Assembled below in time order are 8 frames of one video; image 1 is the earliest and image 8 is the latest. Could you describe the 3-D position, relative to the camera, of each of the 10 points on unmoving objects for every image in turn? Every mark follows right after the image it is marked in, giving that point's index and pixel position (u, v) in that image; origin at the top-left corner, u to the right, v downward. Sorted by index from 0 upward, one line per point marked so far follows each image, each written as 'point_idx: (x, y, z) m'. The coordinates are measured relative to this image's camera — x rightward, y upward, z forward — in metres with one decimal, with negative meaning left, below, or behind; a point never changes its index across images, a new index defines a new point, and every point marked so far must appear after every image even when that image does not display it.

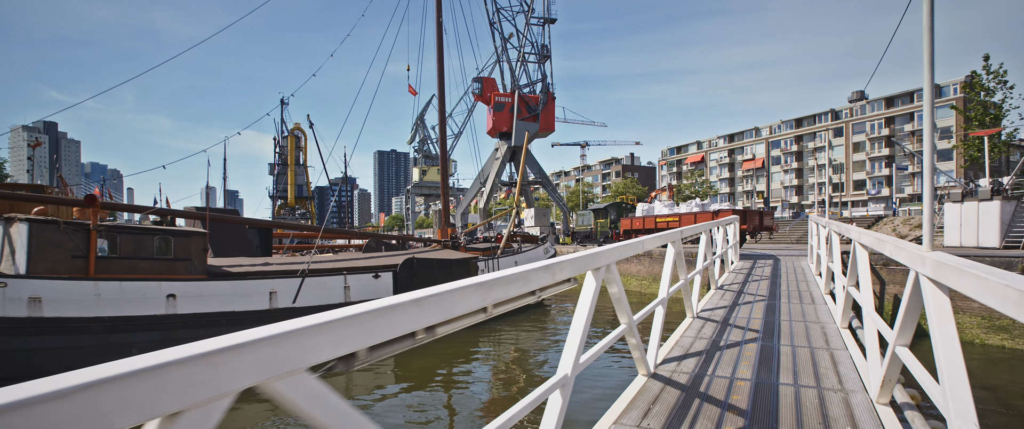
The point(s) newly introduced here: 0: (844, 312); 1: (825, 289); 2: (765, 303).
0: (+2.5, -0.7, +3.7) m
1: (+3.2, -0.8, +5.1) m
2: (+2.5, -0.9, +4.9) m
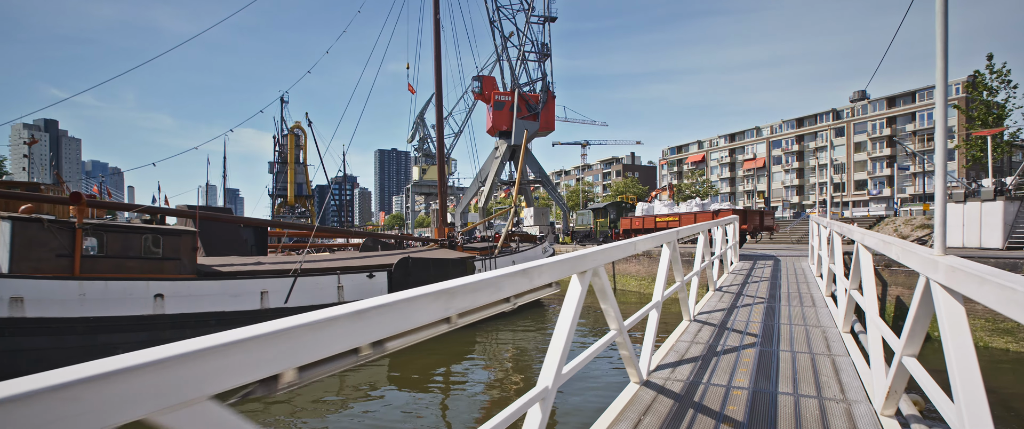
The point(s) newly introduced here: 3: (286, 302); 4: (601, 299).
0: (+2.4, -0.7, +3.6) m
1: (+3.2, -0.8, +5.0) m
2: (+2.4, -0.9, +4.7) m
3: (-3.6, -1.4, +8.0) m
4: (+0.4, -0.4, +2.2) m
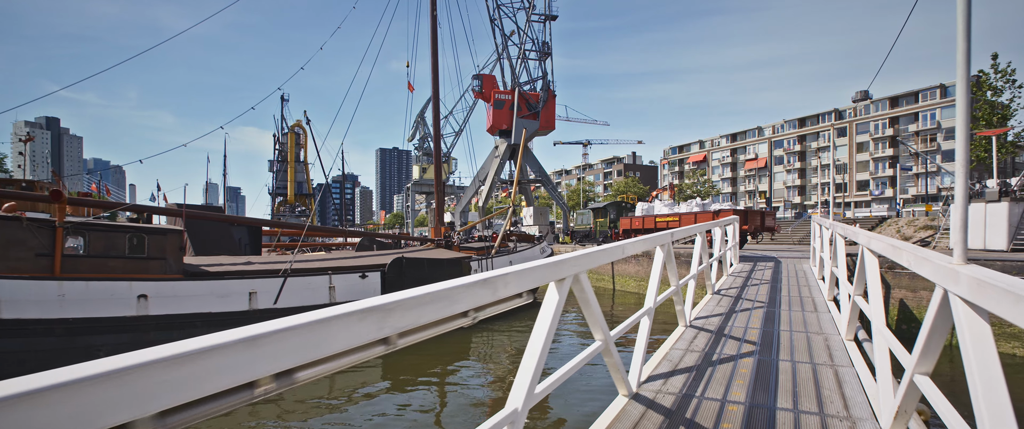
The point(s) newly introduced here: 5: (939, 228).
0: (+2.3, -0.7, +3.4) m
1: (+3.1, -0.8, +4.8) m
2: (+2.3, -0.9, +4.5) m
3: (-3.7, -1.4, +7.8) m
4: (+0.3, -0.4, +2.0) m
5: (+16.3, -0.5, +18.9) m
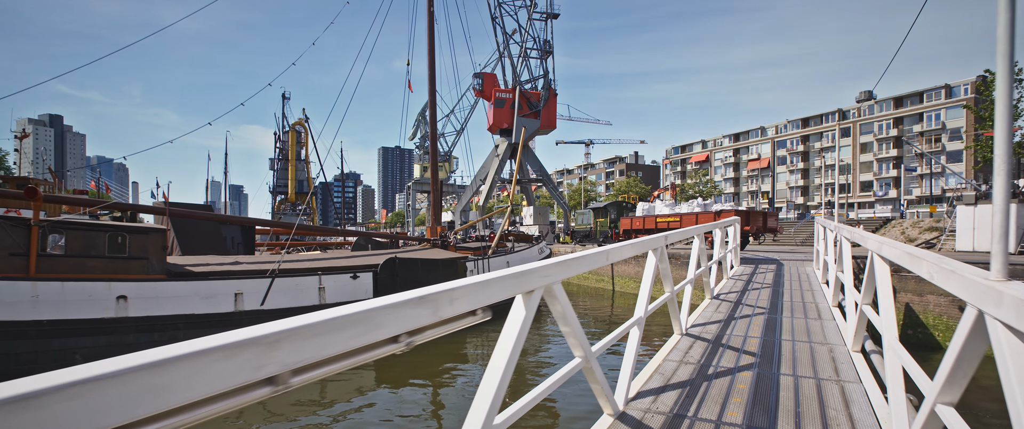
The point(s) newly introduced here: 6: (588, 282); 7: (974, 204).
0: (+2.2, -0.8, +3.1) m
1: (+3.0, -0.8, +4.6) m
2: (+2.2, -0.9, +4.3) m
3: (-3.8, -1.4, +7.6) m
4: (+0.2, -0.4, +1.8) m
5: (+16.2, -0.6, +18.6) m
6: (+2.8, -2.5, +18.4) m
7: (+13.6, +0.3, +14.7) m
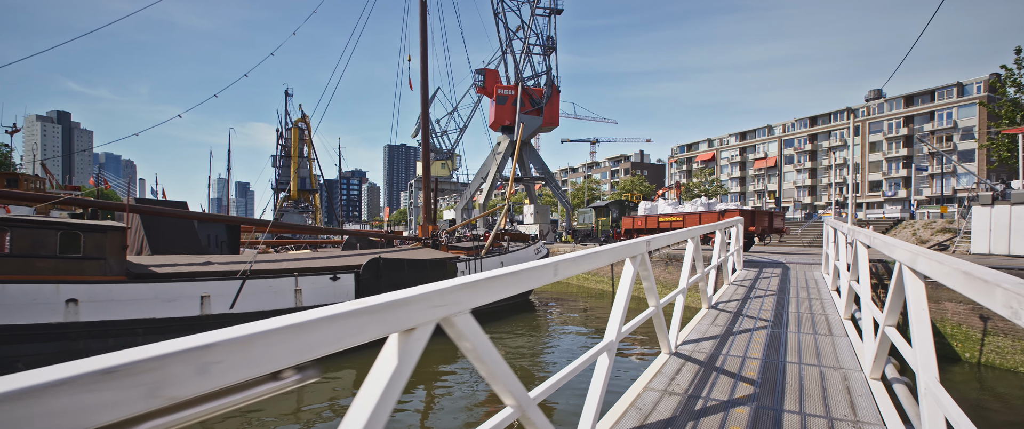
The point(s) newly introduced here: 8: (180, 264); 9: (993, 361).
0: (+1.9, -0.8, +2.6) m
1: (+2.7, -0.8, +4.0) m
2: (+1.9, -0.9, +3.8) m
3: (-4.0, -1.3, +7.1) m
4: (-0.1, -0.4, +1.3) m
5: (+16.1, -0.6, +17.9) m
6: (+2.7, -2.5, +17.9) m
7: (+13.5, +0.3, +14.0) m
8: (-5.0, -0.7, +7.5) m
9: (+6.6, -2.0, +6.8) m
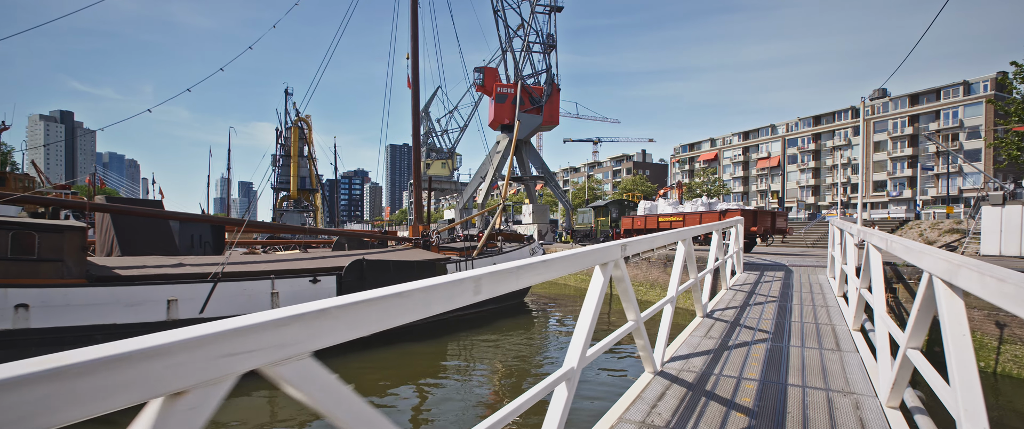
0: (+1.7, -0.8, +2.2) m
1: (+2.5, -0.8, +3.6) m
2: (+1.7, -0.9, +3.4) m
3: (-4.2, -1.3, +6.7) m
4: (-0.3, -0.4, +0.9) m
5: (+16.0, -0.6, +17.5) m
6: (+2.6, -2.5, +17.5) m
7: (+13.3, +0.3, +13.6) m
8: (-5.2, -0.7, +7.1) m
9: (+6.4, -2.0, +6.4) m
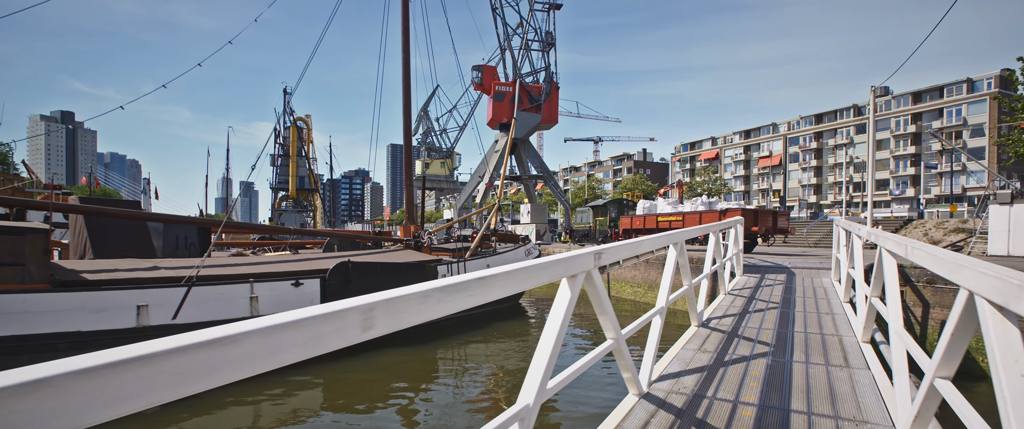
0: (+1.5, -0.8, +1.9) m
1: (+2.3, -0.8, +3.3) m
2: (+1.6, -0.9, +3.0) m
3: (-4.4, -1.3, +6.4) m
4: (-0.5, -0.4, +0.6) m
5: (+15.9, -0.6, +17.1) m
6: (+2.4, -2.5, +17.2) m
7: (+13.2, +0.3, +13.2) m
8: (-5.4, -0.7, +6.8) m
9: (+6.3, -2.0, +6.1) m
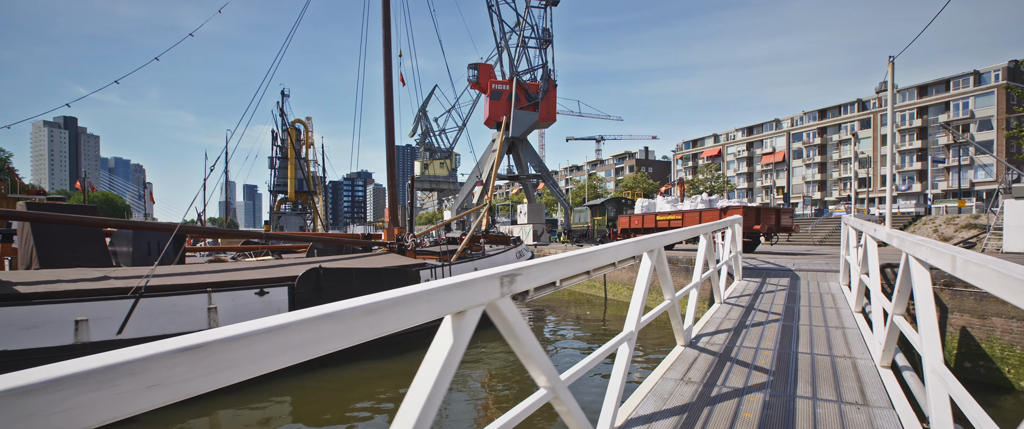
0: (+1.2, -0.8, +1.3) m
1: (+2.0, -0.8, +2.7) m
2: (+1.3, -0.9, +2.5) m
3: (-4.7, -1.4, +5.9) m
4: (-0.8, -0.4, 0.0) m
5: (+15.6, -0.4, +16.4) m
6: (+2.2, -2.4, +16.6) m
7: (+12.9, +0.4, +12.5) m
8: (-5.7, -0.8, +6.3) m
9: (+6.0, -2.0, +5.5) m
